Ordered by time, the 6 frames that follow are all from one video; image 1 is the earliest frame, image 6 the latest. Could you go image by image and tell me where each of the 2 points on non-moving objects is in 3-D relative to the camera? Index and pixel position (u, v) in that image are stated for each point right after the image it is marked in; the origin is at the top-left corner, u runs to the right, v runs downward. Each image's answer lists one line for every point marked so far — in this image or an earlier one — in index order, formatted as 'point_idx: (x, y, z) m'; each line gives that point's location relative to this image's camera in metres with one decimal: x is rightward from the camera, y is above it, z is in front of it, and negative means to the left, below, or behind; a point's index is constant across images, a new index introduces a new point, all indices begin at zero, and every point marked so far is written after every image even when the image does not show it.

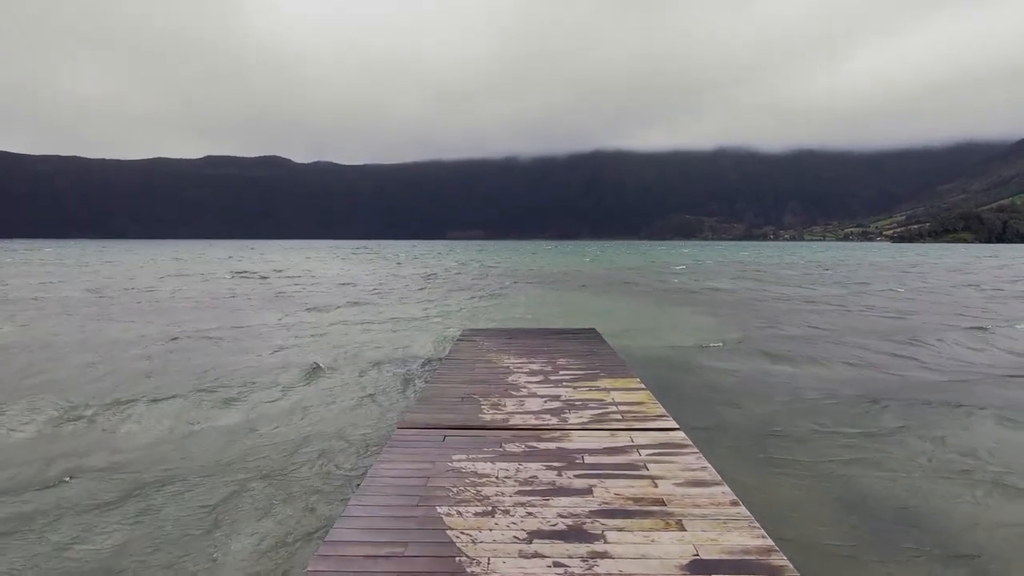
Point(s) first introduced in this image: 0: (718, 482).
0: (+2.0, -1.9, +5.1) m
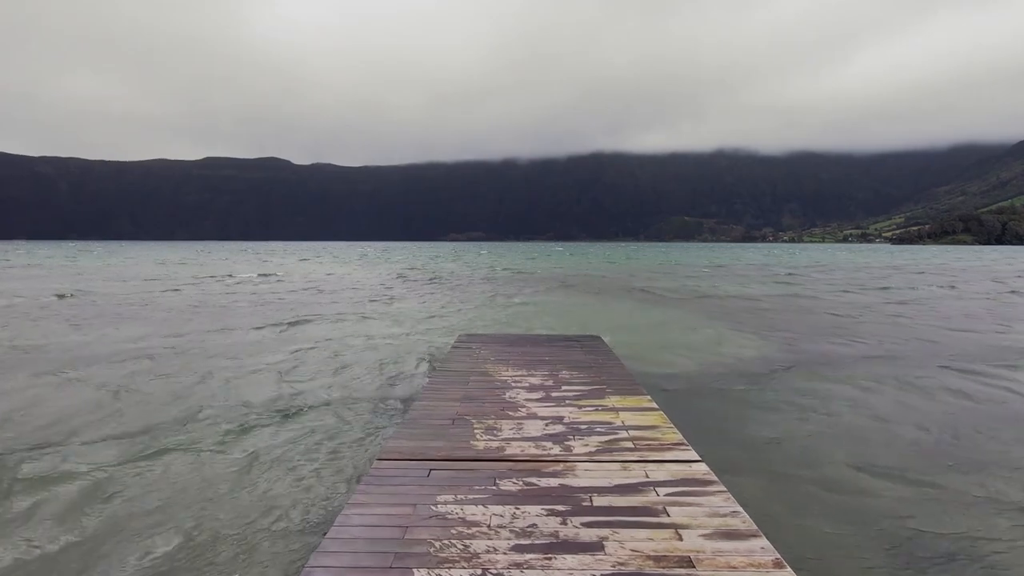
0: (+2.0, -2.0, +4.2) m
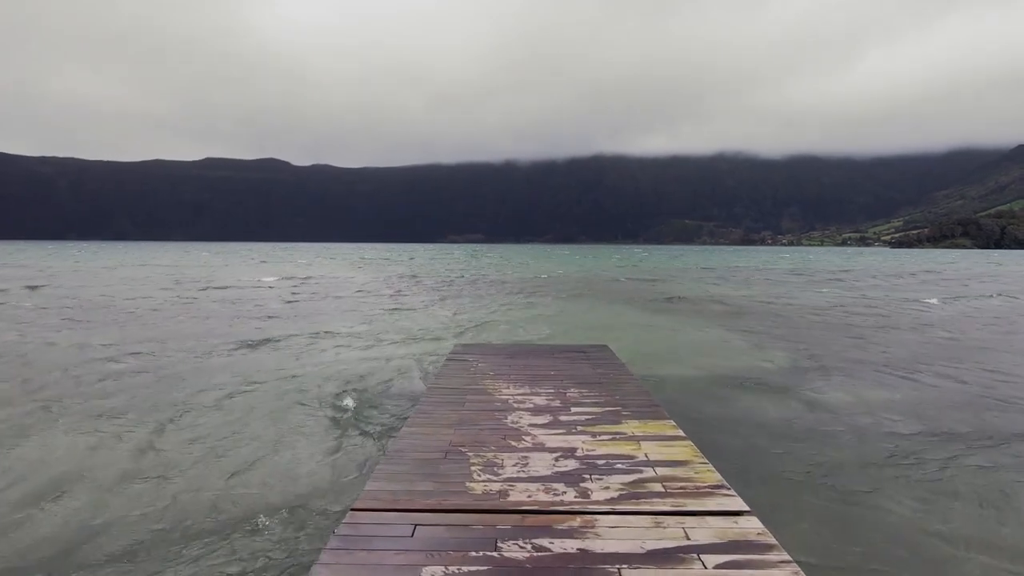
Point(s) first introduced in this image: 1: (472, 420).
0: (+2.1, -2.1, +3.1) m
1: (-0.6, -1.8, +7.1) m
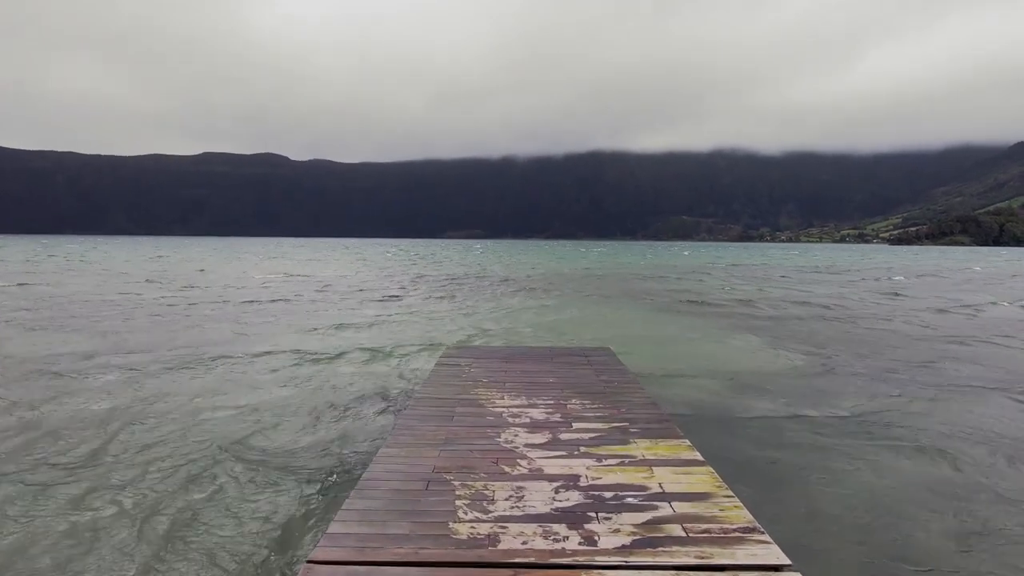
0: (+2.0, -2.2, +2.3) m
1: (-0.6, -1.8, +6.2) m
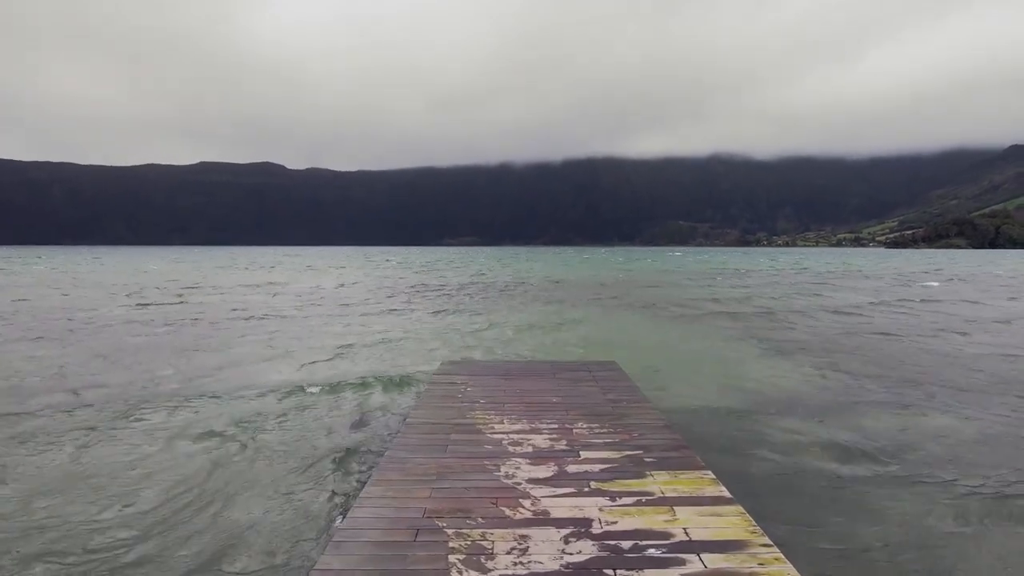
0: (+2.0, -2.3, +1.6) m
1: (-0.6, -2.0, +5.6) m
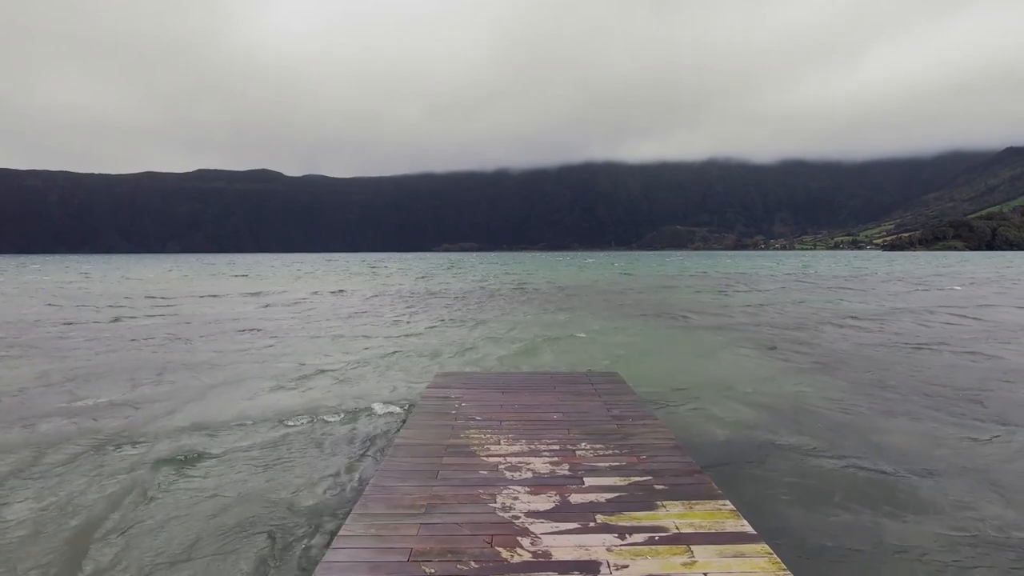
0: (+2.0, -2.3, +1.1) m
1: (-0.6, -2.1, +5.0) m
